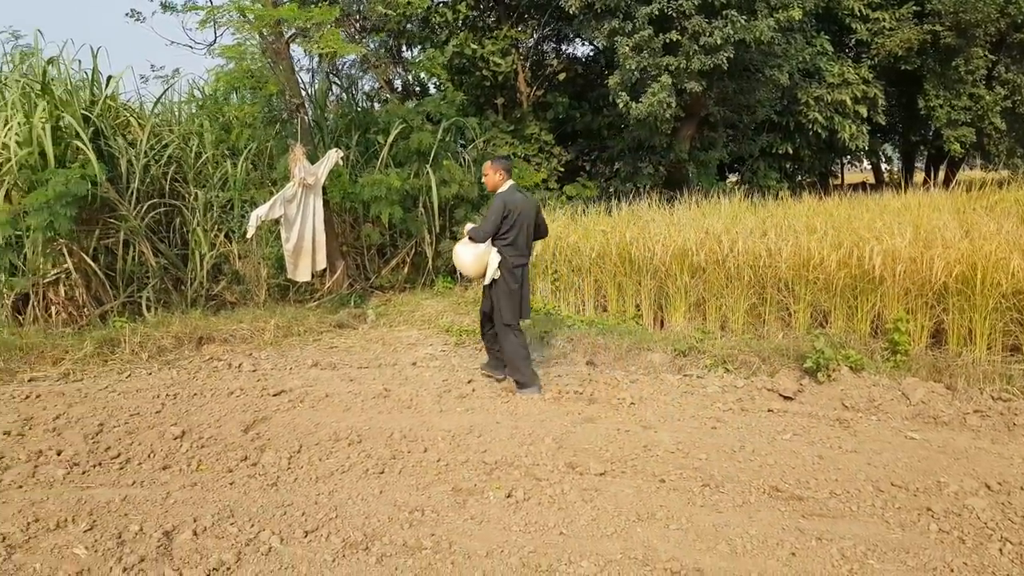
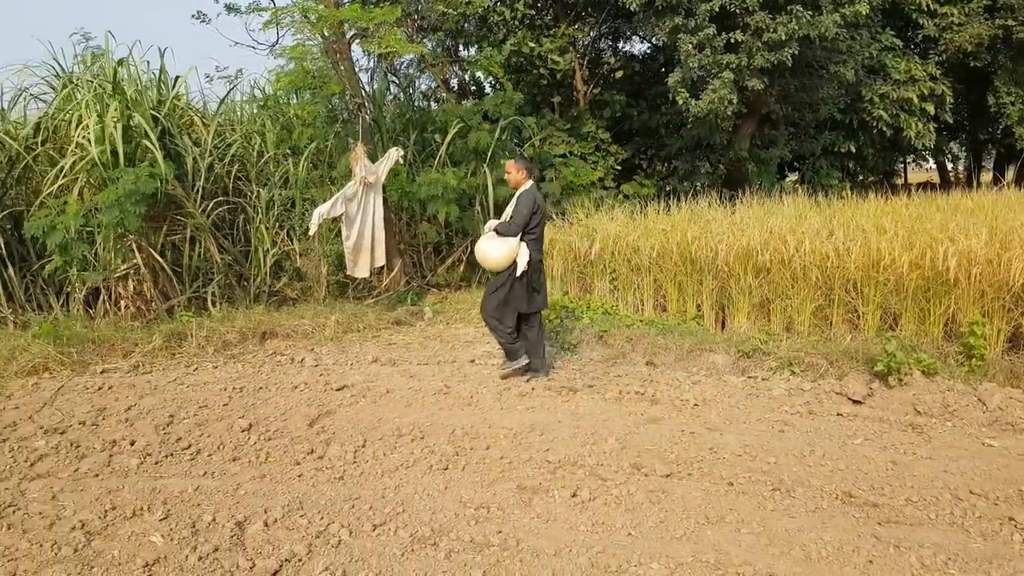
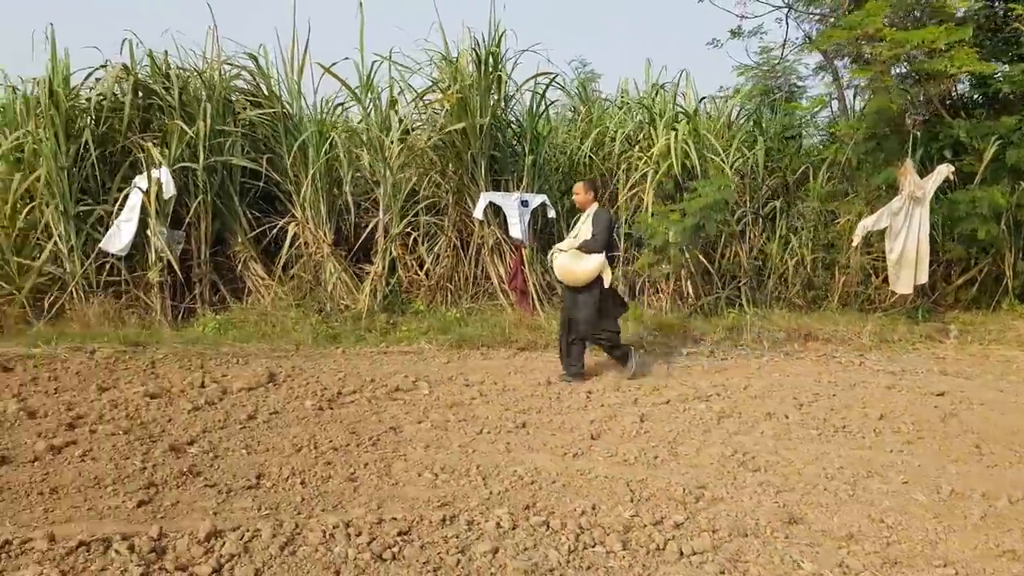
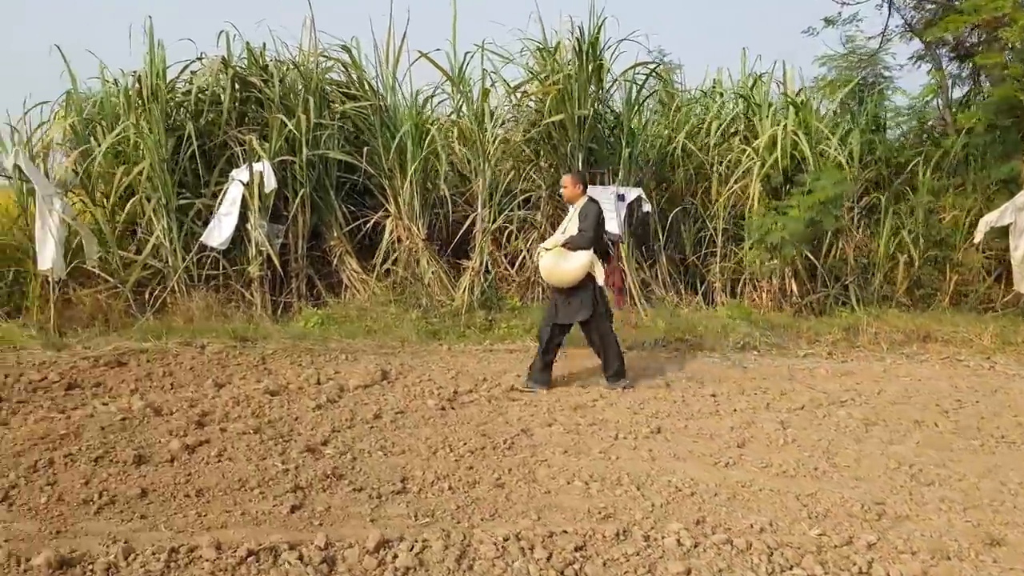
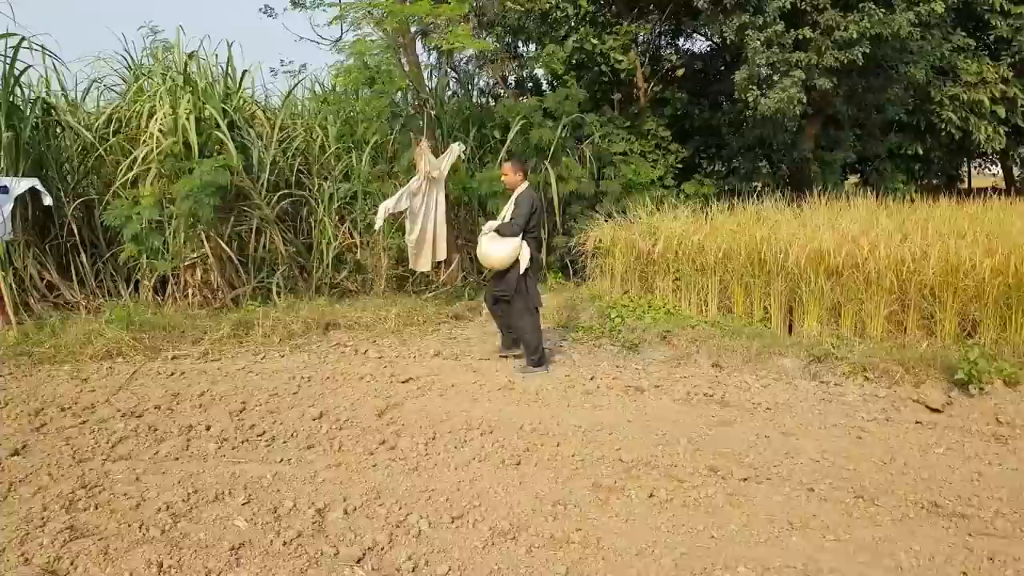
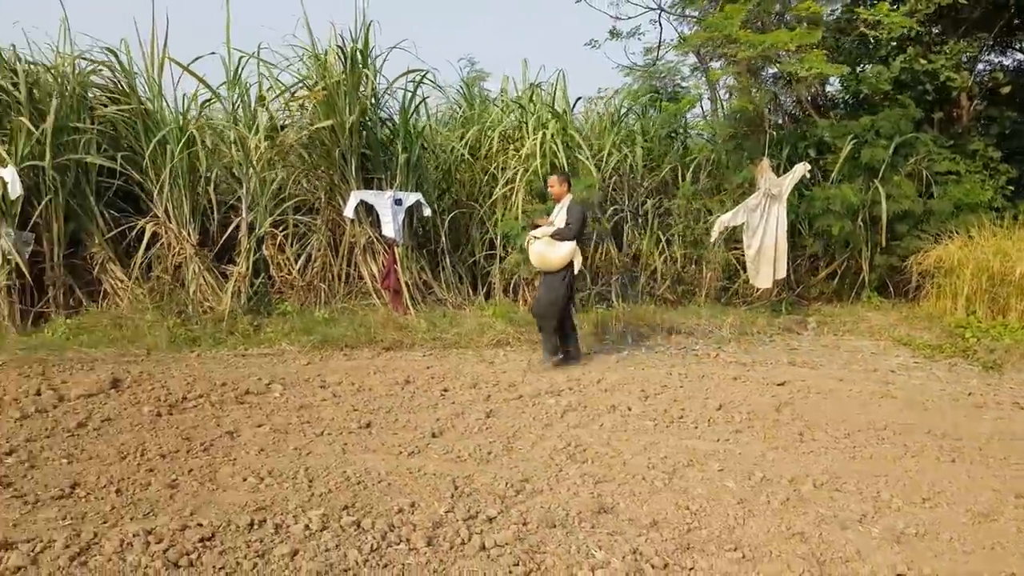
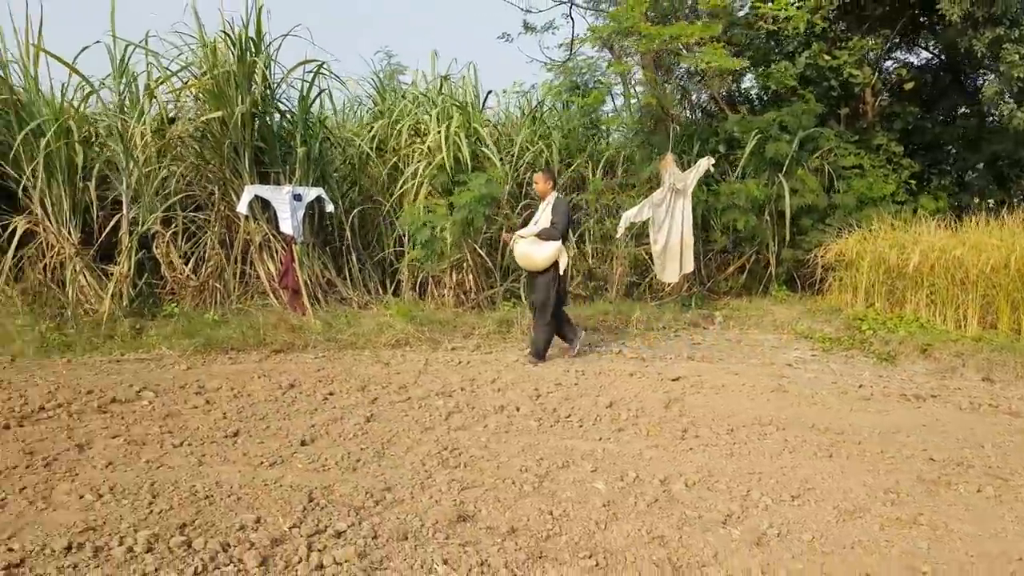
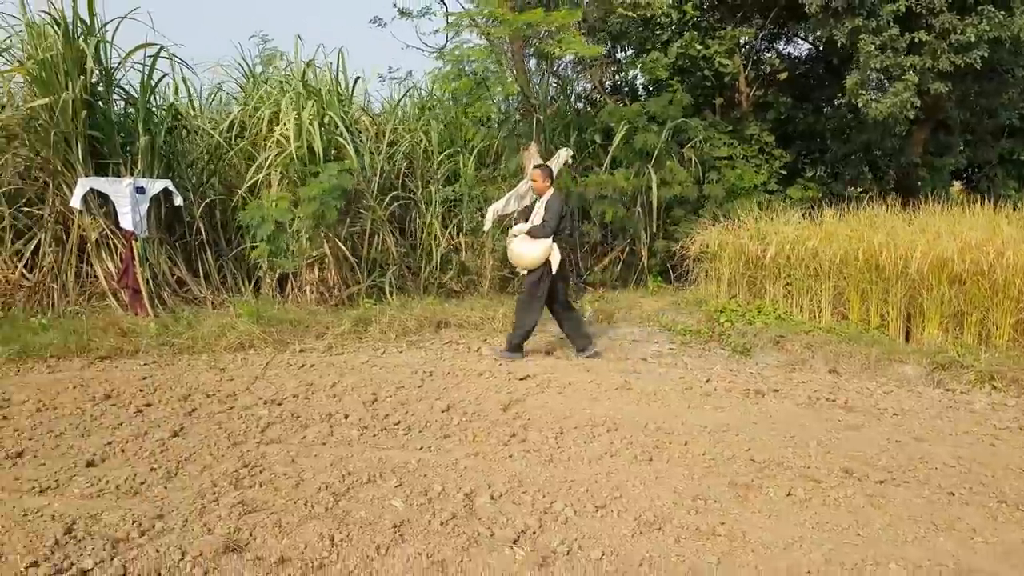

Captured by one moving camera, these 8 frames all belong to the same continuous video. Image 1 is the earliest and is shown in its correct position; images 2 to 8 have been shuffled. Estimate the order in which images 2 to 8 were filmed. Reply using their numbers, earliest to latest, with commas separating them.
2, 5, 8, 7, 6, 3, 4
